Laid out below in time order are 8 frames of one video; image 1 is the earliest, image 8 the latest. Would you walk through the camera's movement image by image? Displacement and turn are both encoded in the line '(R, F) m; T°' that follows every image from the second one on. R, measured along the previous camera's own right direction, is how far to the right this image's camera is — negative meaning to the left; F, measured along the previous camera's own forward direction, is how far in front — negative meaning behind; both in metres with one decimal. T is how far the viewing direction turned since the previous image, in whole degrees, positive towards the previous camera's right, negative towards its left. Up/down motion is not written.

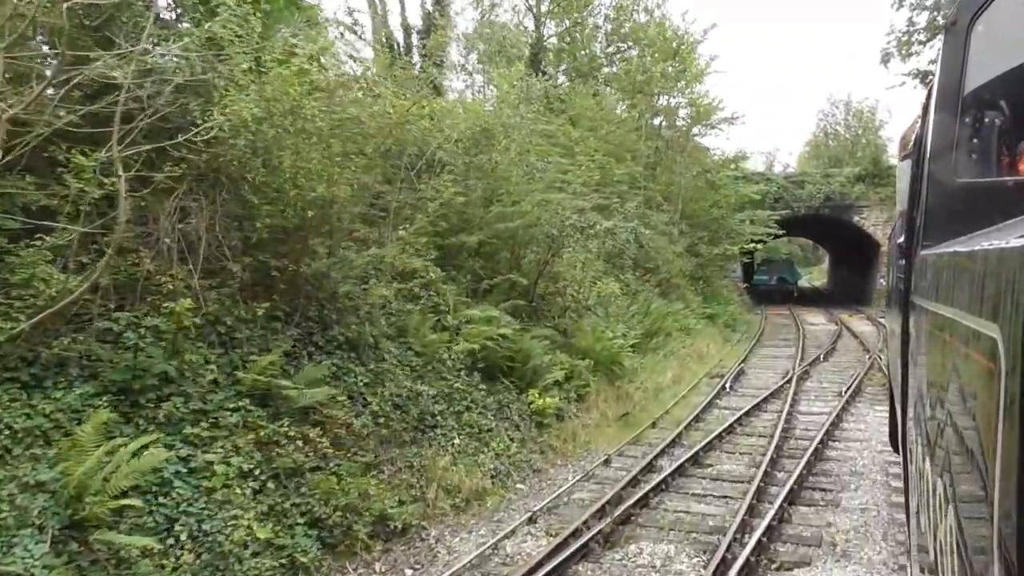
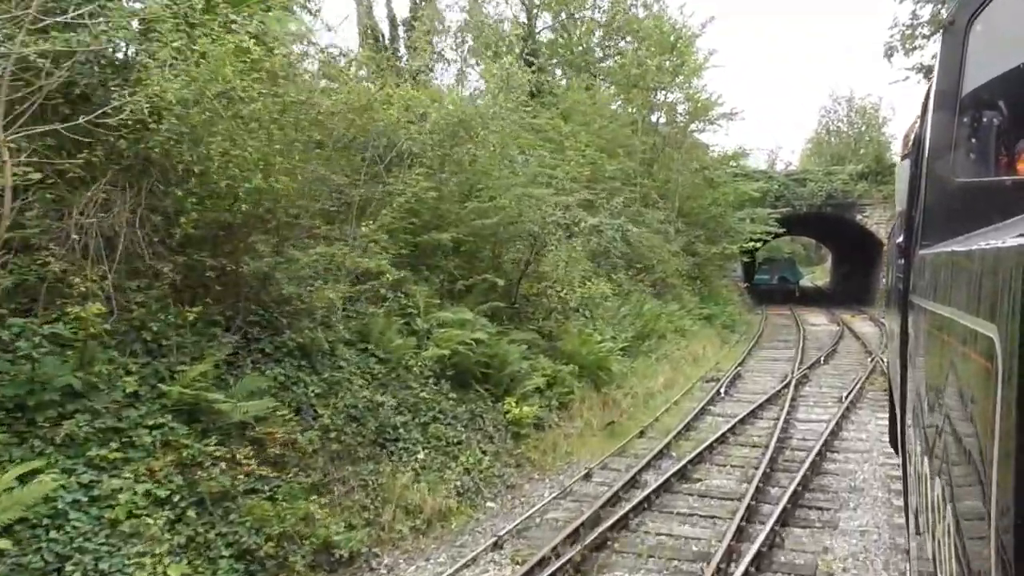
(+0.4, +0.8) m; 0°
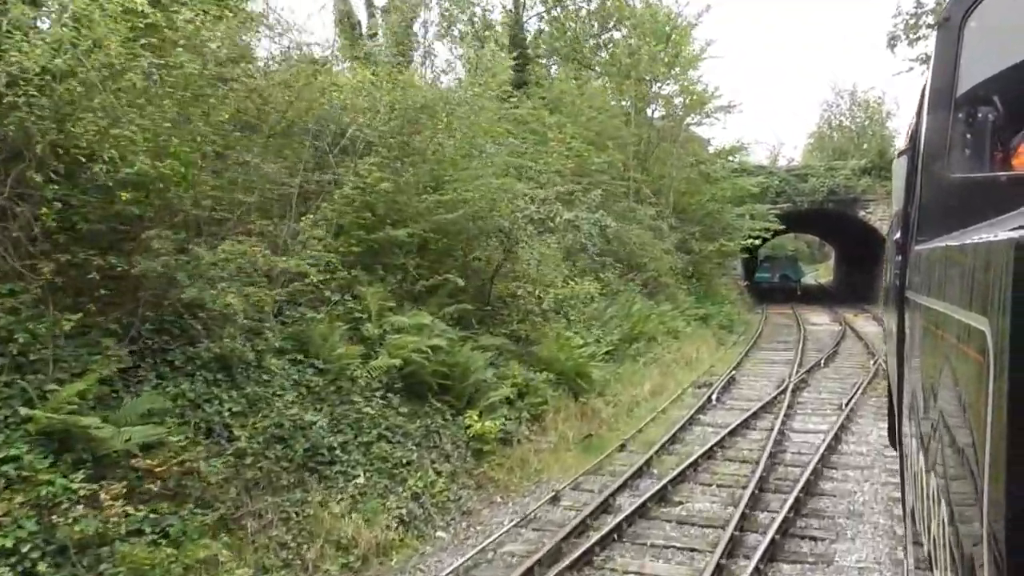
(+0.6, +1.1) m; 0°
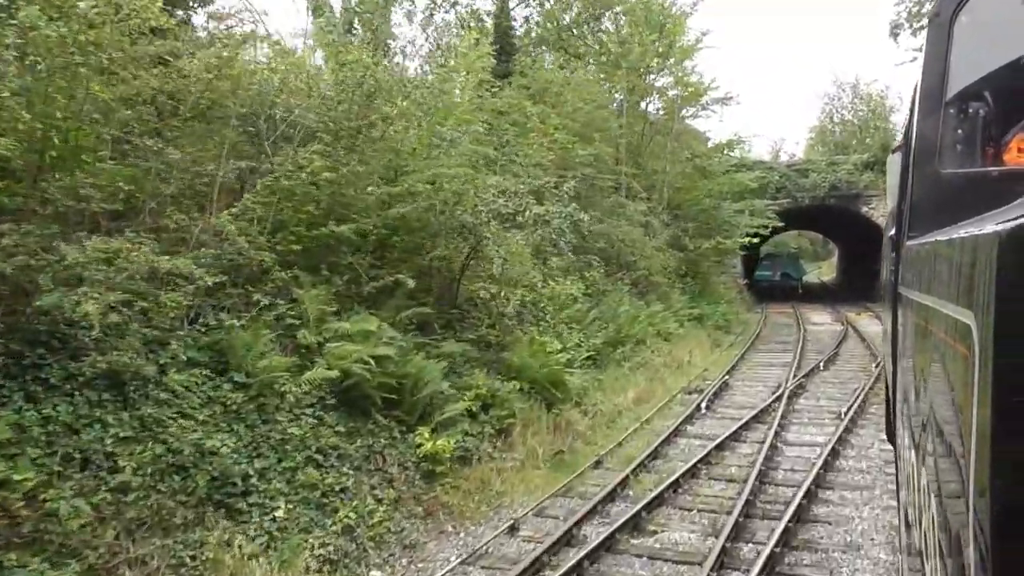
(+0.6, +1.1) m; 0°
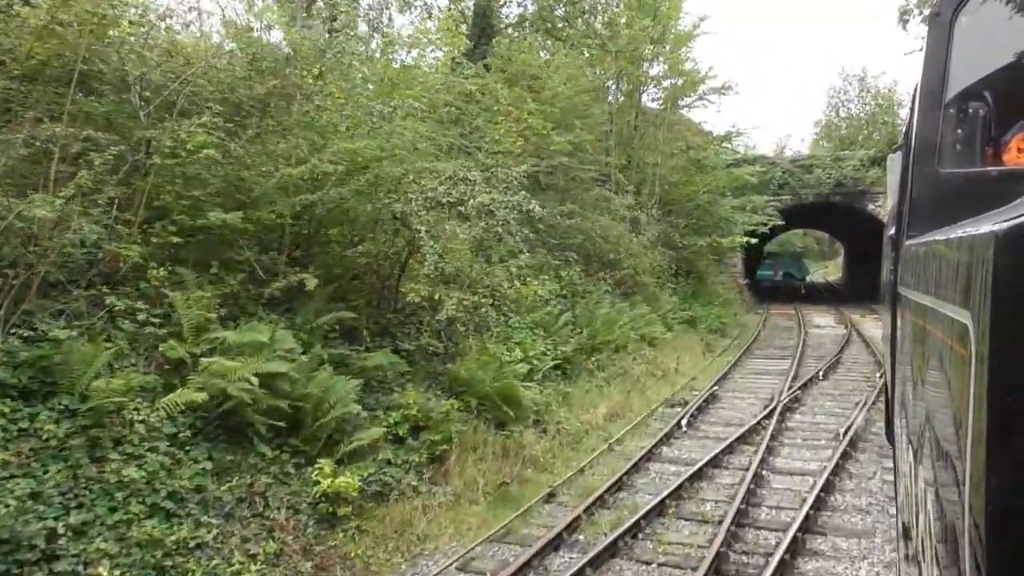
(+0.8, +1.6) m; 0°
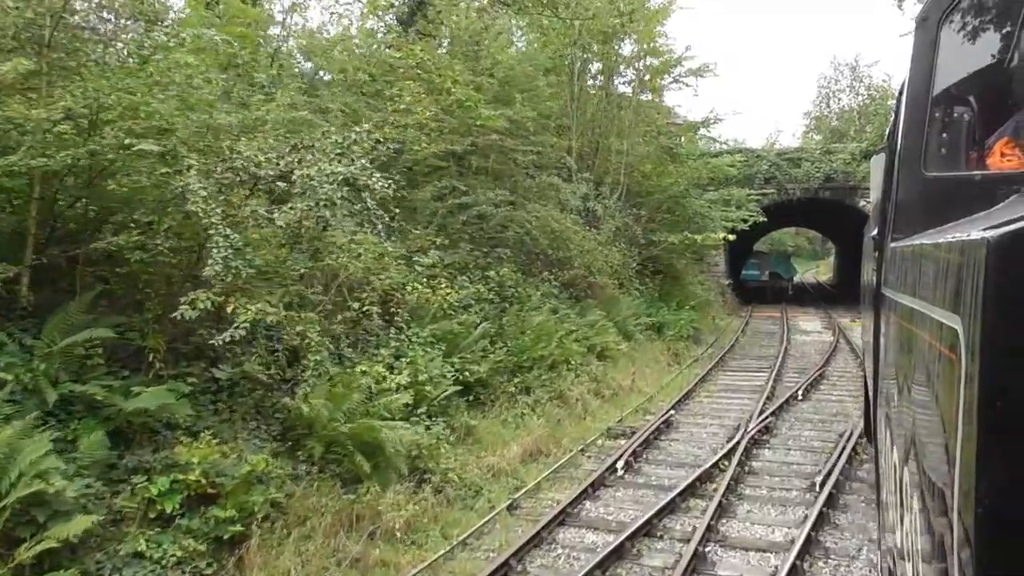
(+1.4, +2.8) m; +1°
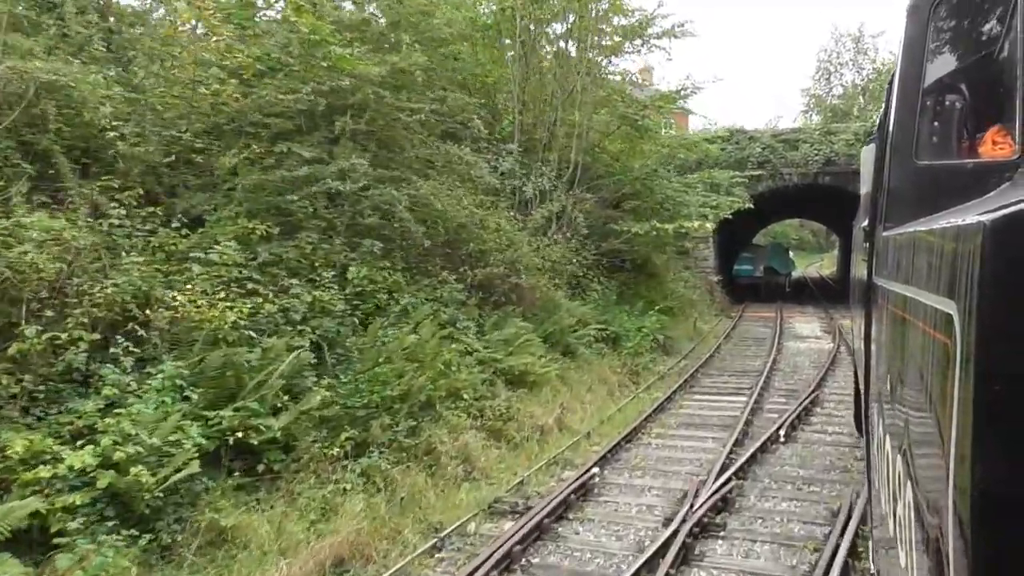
(+1.9, +4.0) m; 0°
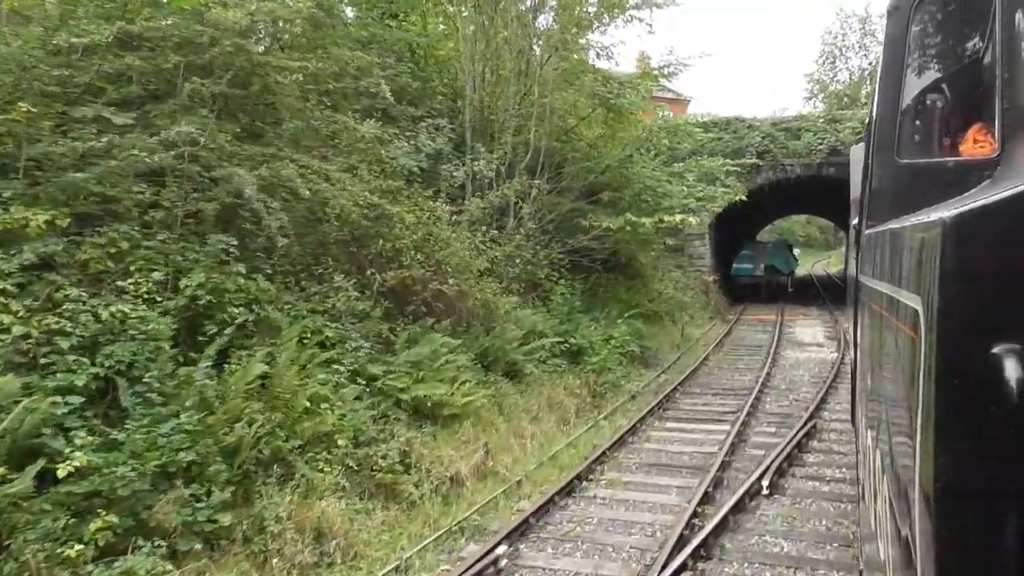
(+1.2, +2.6) m; -1°
